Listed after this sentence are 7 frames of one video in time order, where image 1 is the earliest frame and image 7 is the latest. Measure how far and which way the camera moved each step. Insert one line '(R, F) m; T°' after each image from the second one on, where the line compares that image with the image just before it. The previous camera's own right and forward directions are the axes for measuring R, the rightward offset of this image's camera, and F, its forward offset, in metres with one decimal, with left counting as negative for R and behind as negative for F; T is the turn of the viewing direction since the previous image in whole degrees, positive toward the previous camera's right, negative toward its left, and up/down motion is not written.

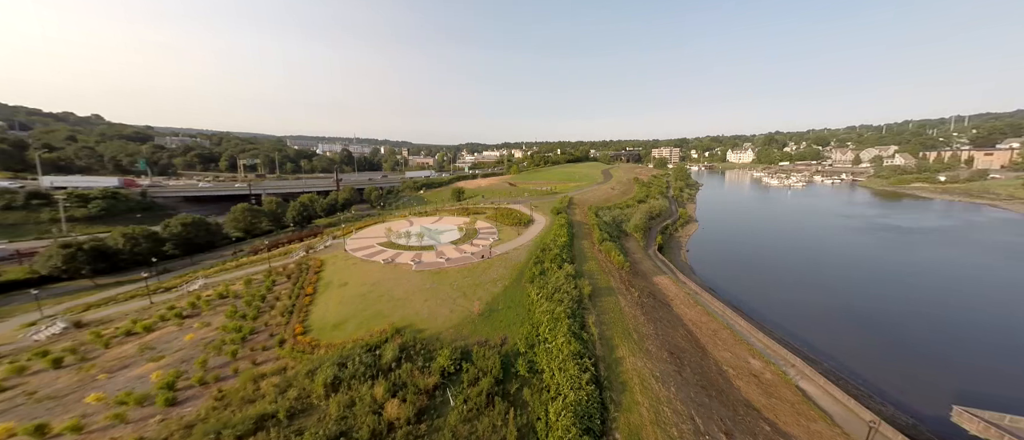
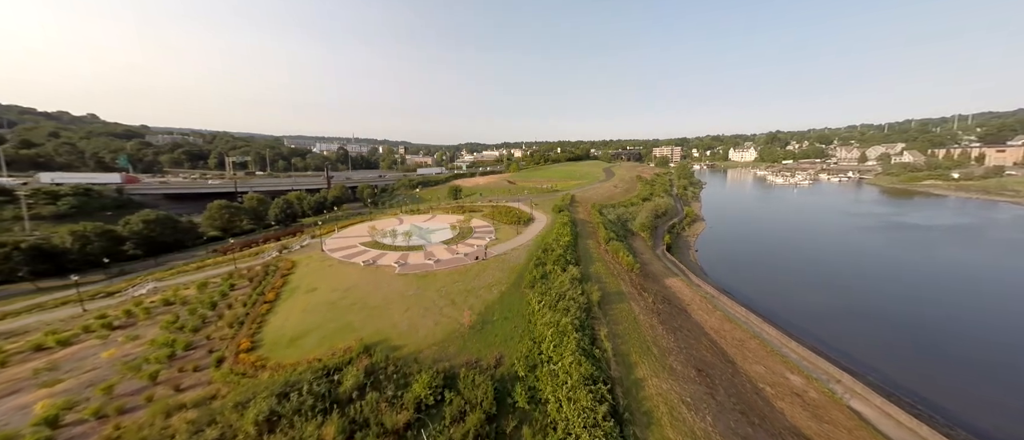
(+0.1, +2.5) m; 0°
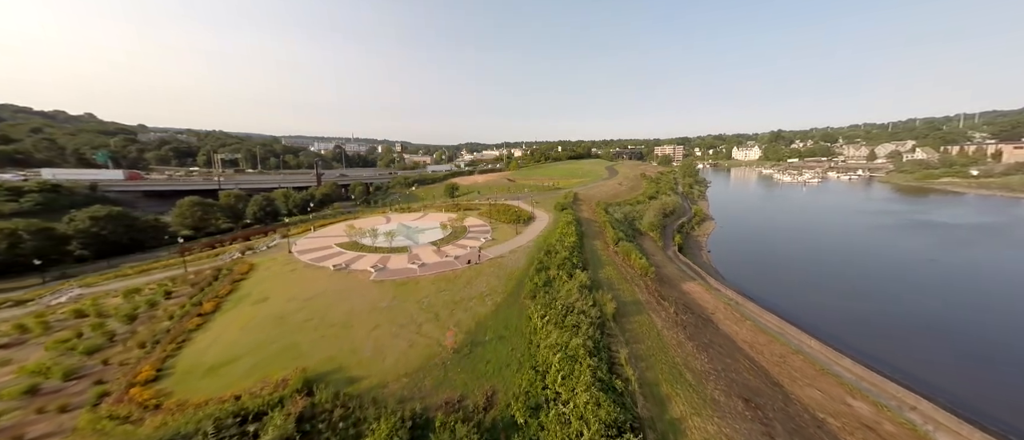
(+0.1, +2.9) m; 0°
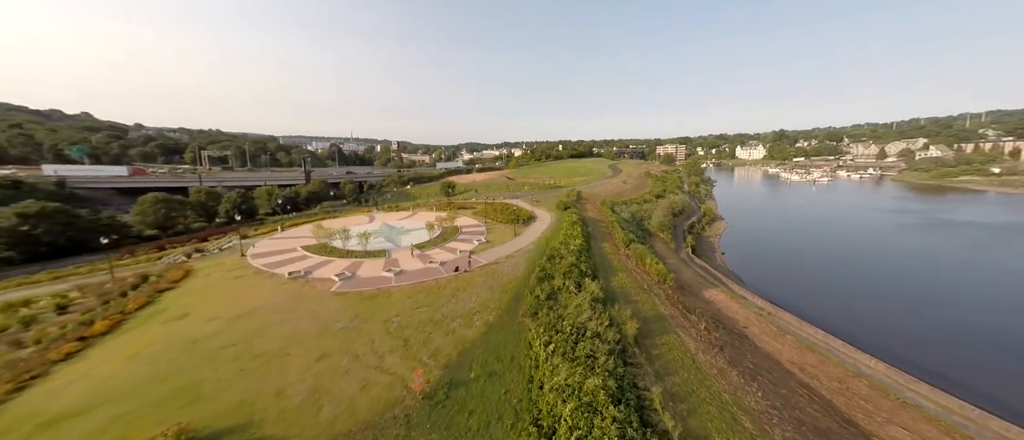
(+0.2, +3.0) m; 0°
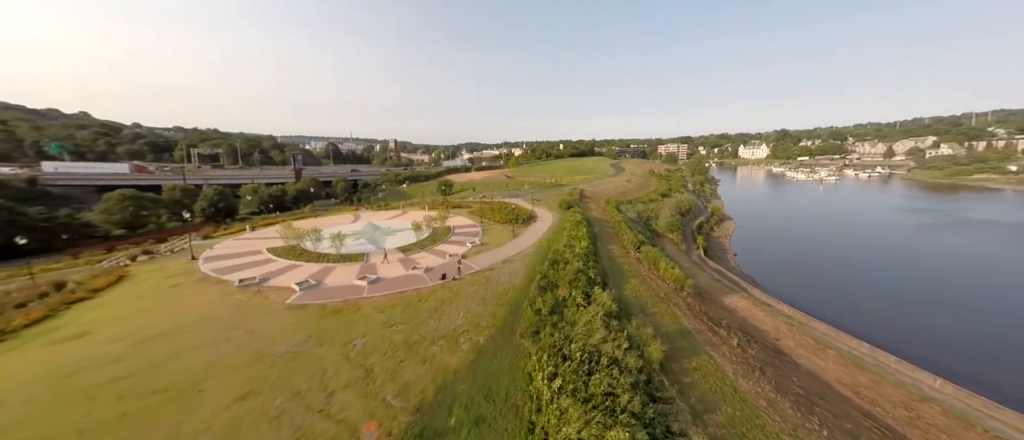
(+0.1, +2.2) m; 0°
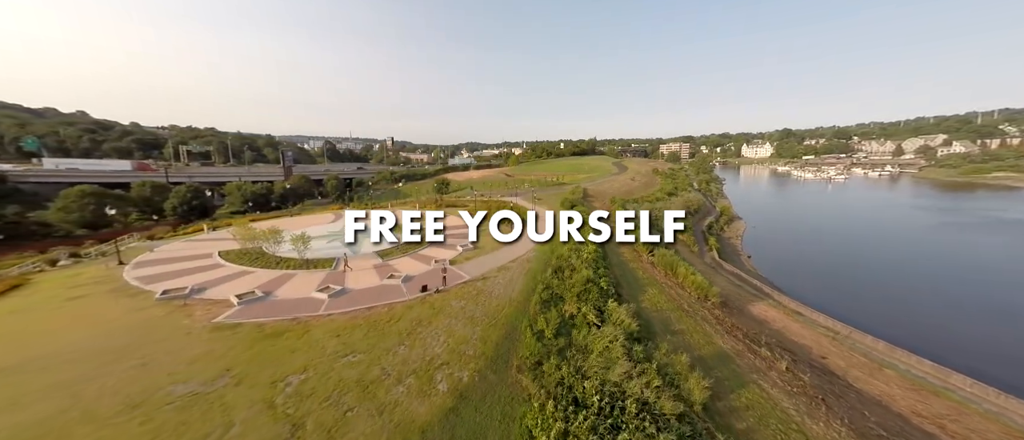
(+0.1, +2.3) m; 0°
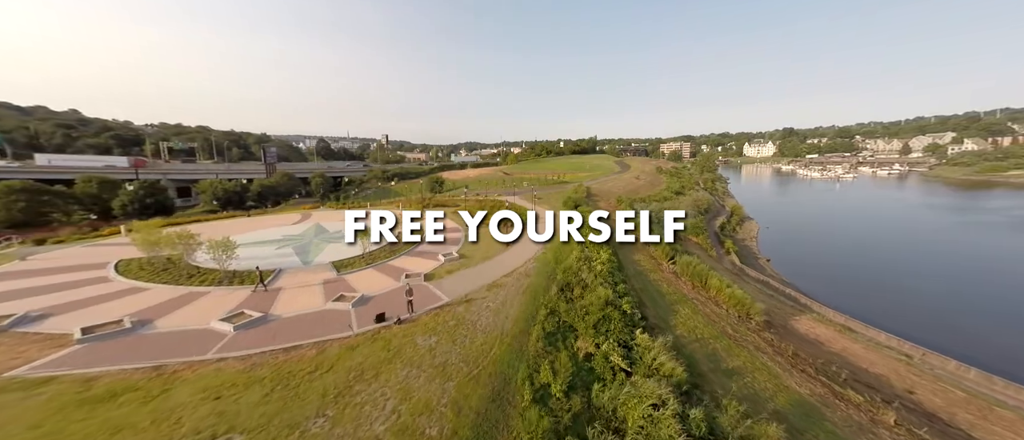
(+0.2, +2.9) m; 0°
